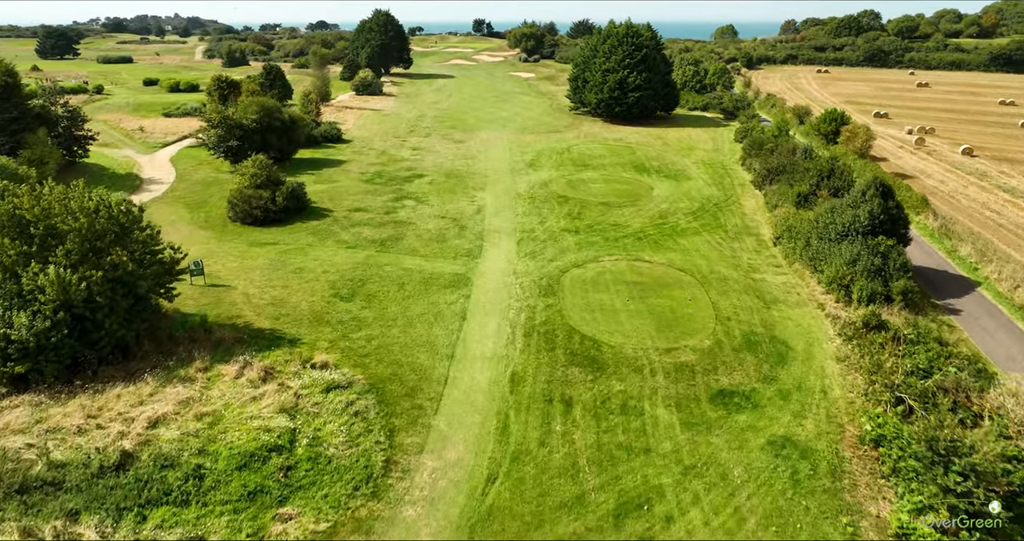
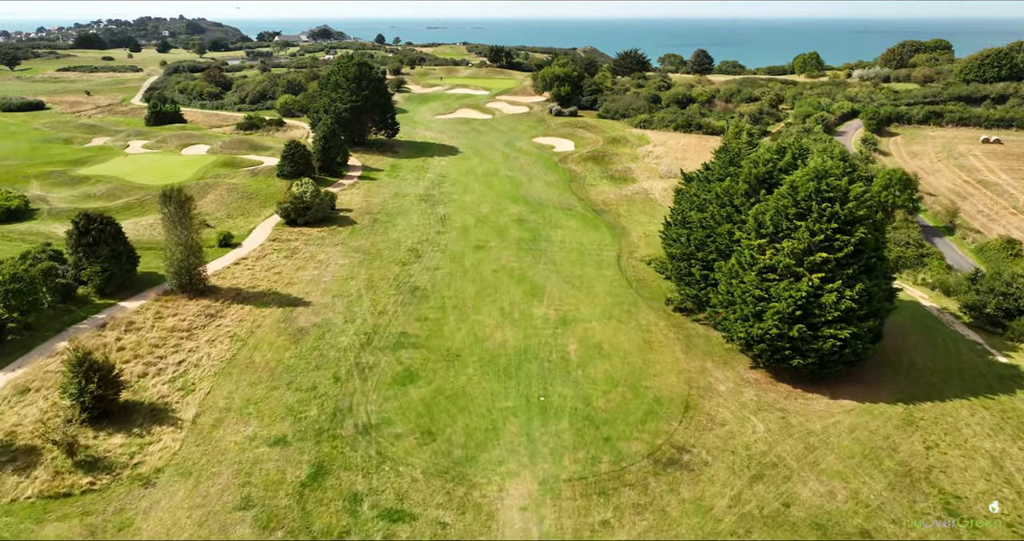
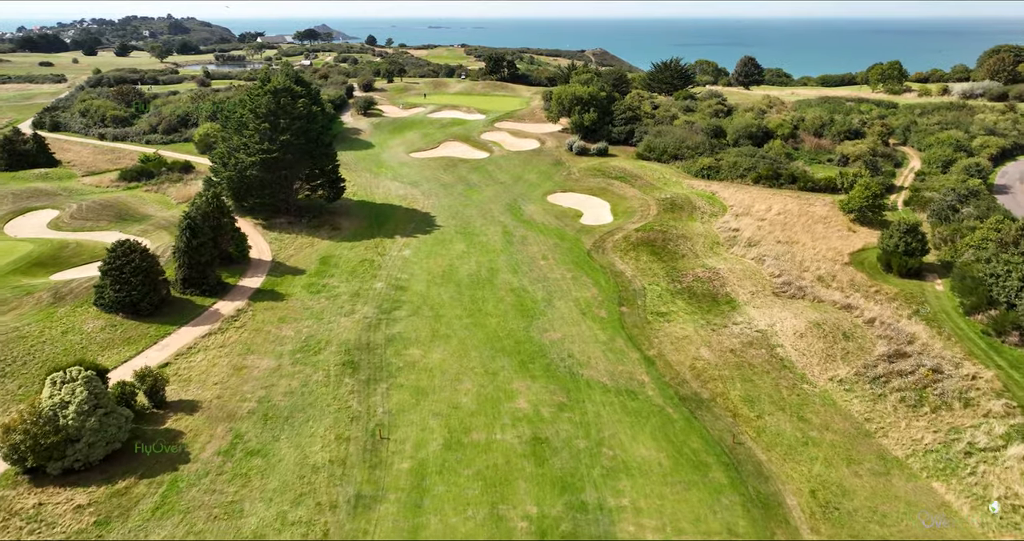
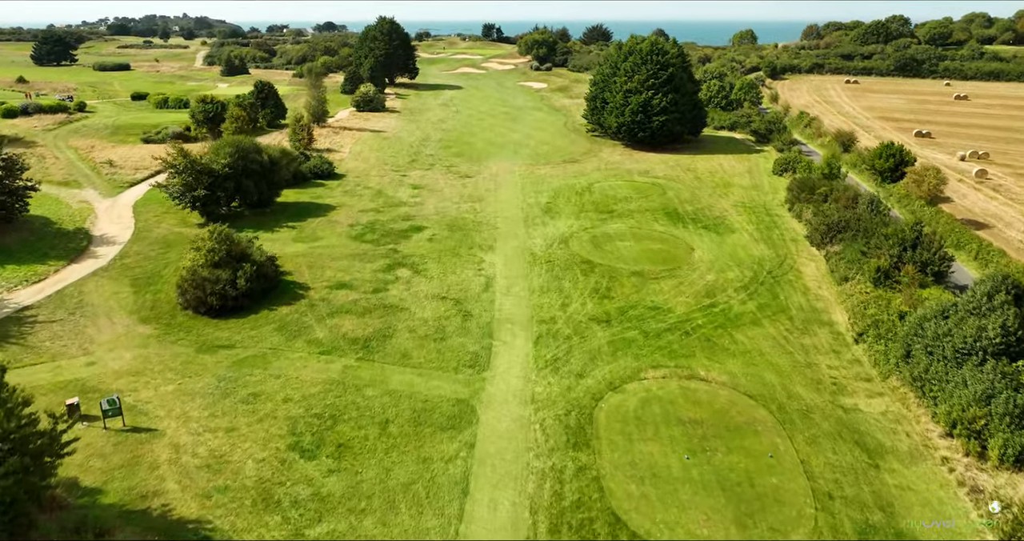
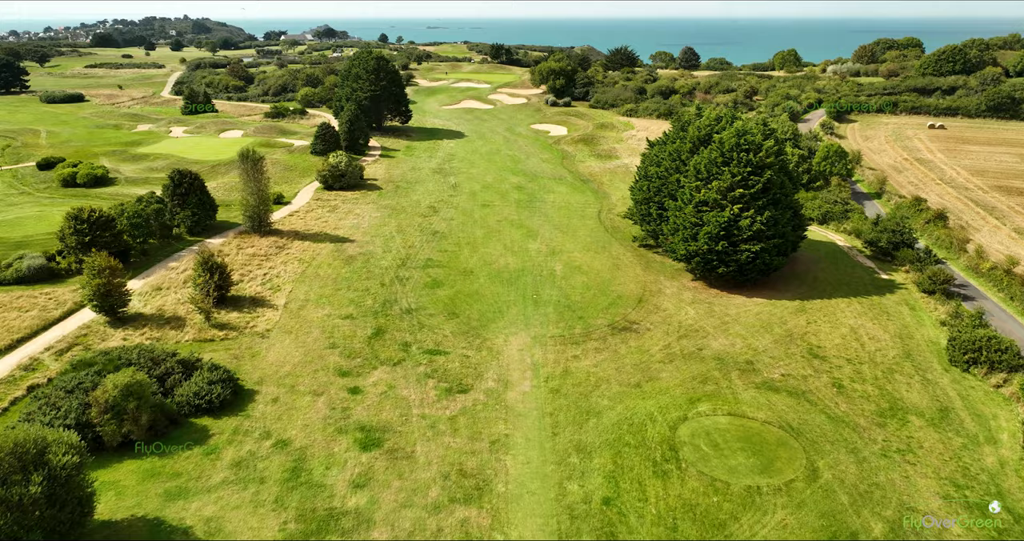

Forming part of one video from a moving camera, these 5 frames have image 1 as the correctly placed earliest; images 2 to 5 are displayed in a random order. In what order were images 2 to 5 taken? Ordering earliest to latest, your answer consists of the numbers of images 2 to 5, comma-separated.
4, 5, 2, 3
